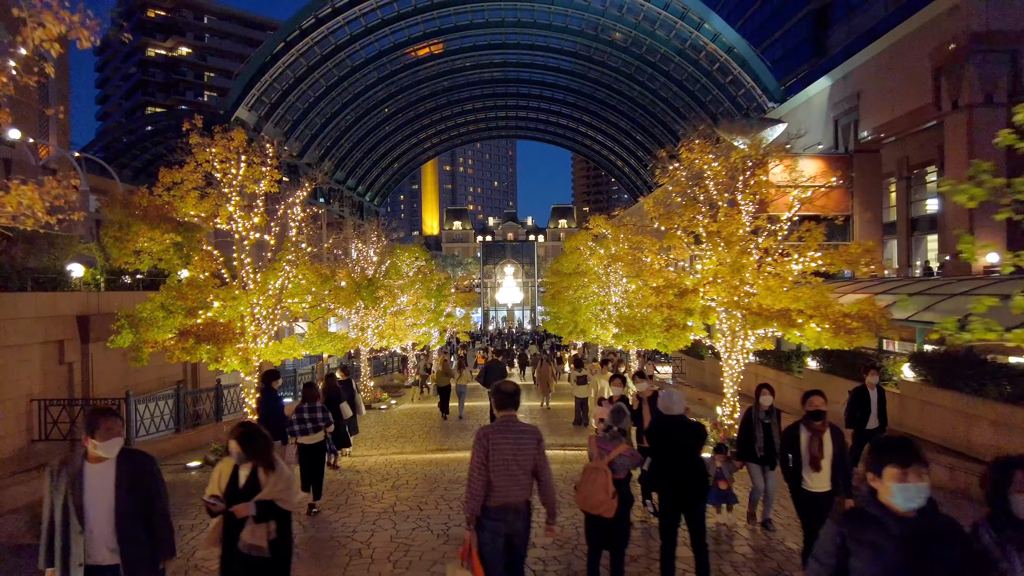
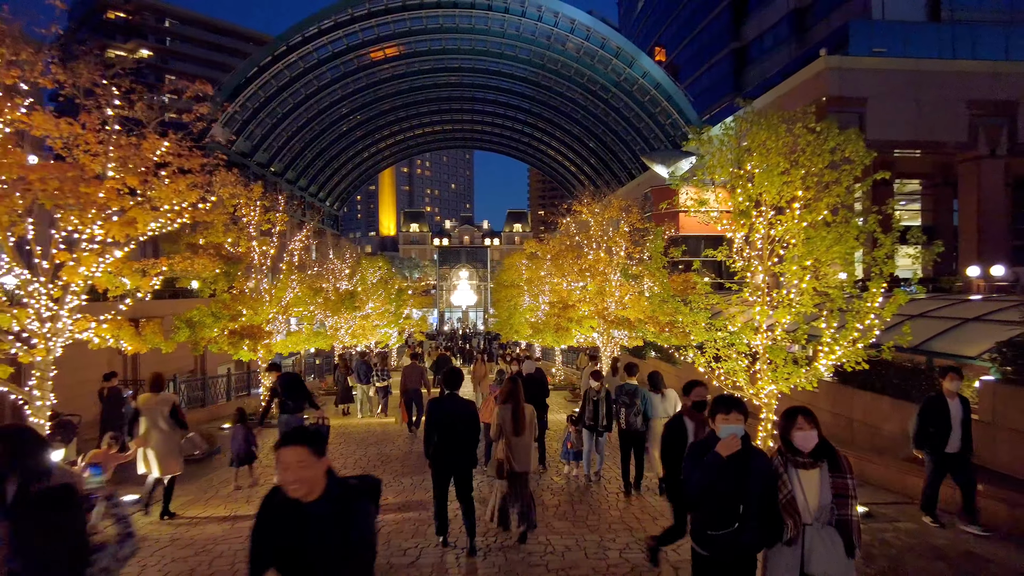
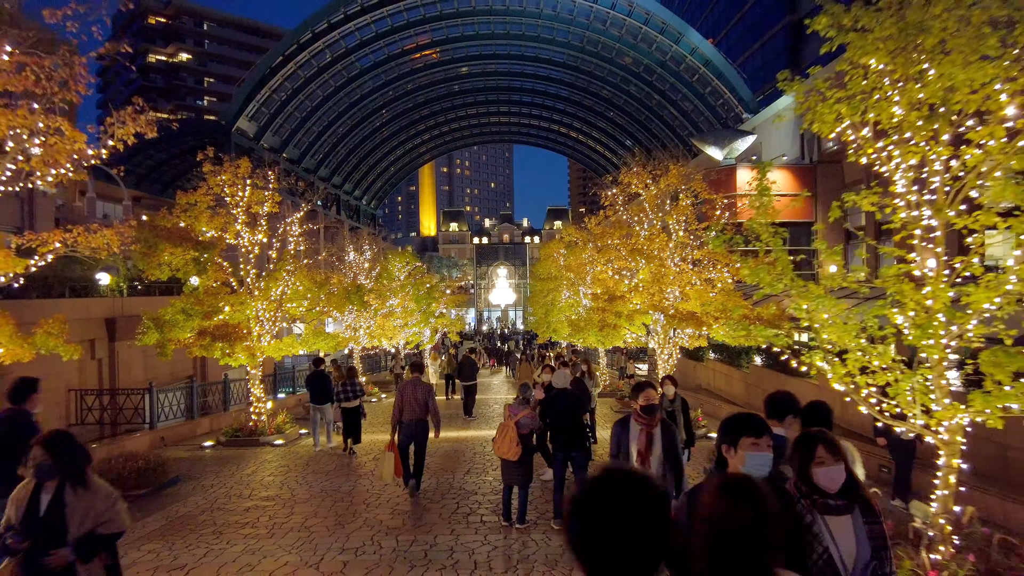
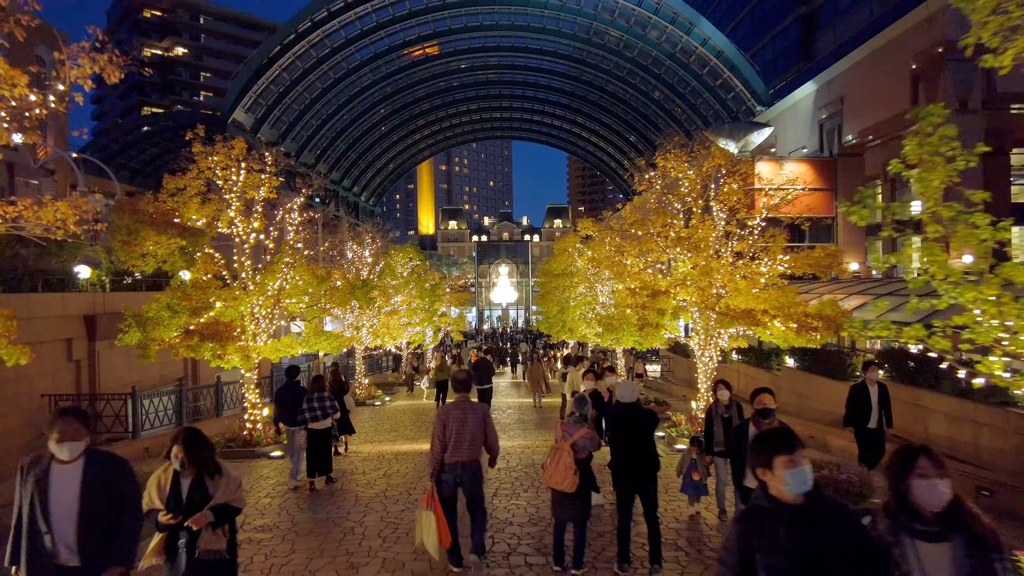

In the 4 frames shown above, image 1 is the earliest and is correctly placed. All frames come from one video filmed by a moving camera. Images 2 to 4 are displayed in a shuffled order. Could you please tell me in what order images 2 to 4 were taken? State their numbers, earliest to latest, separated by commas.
4, 3, 2
